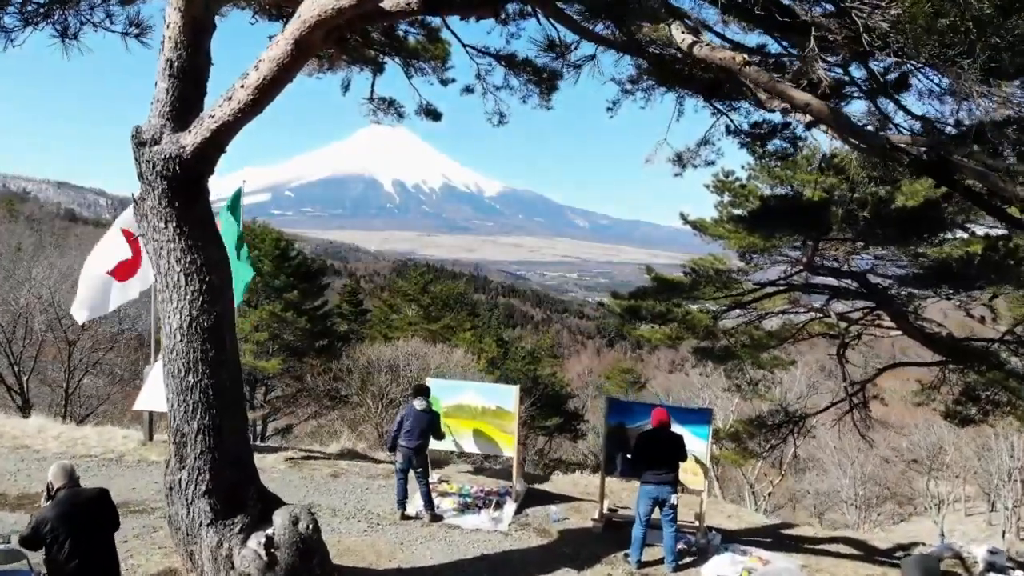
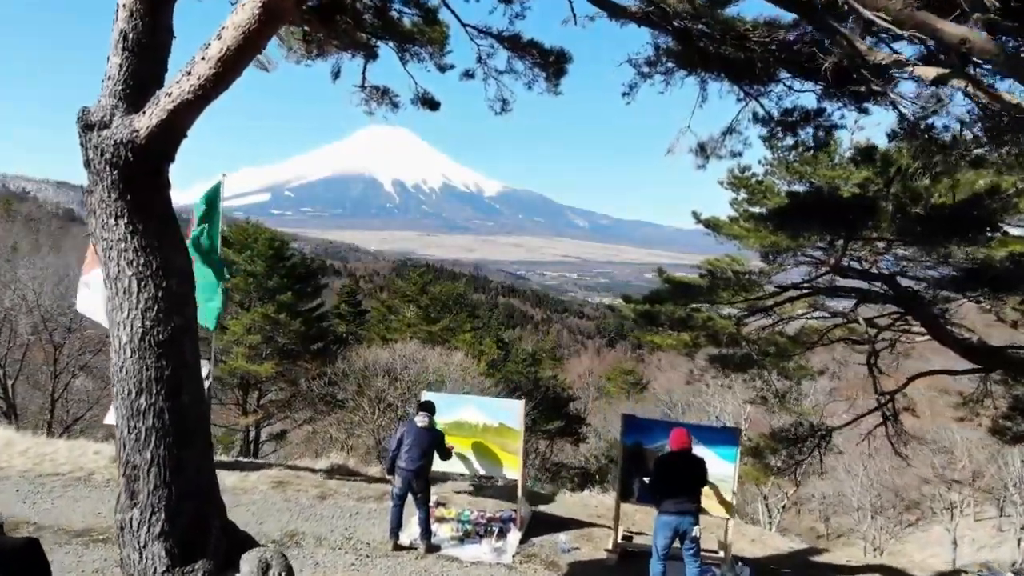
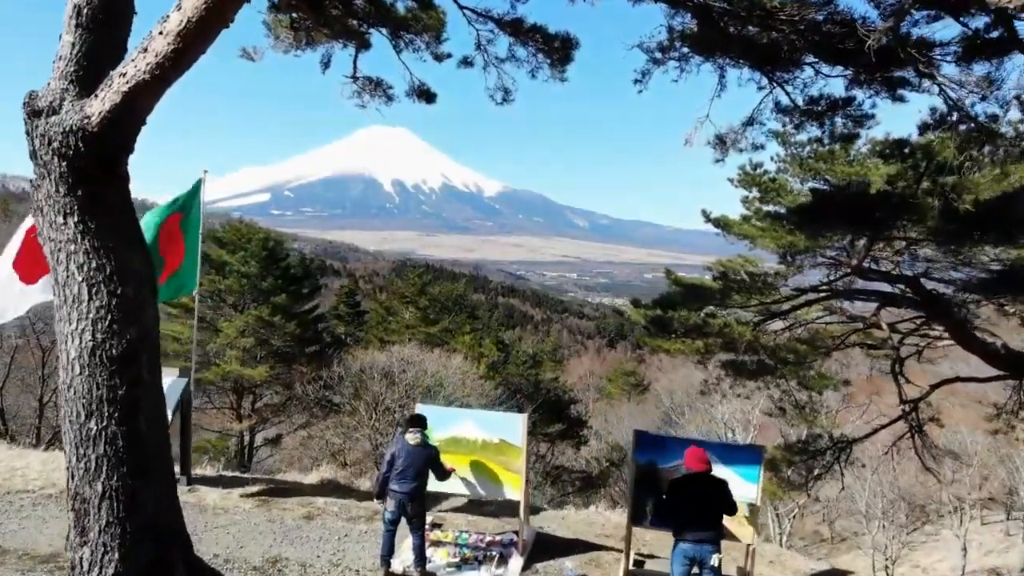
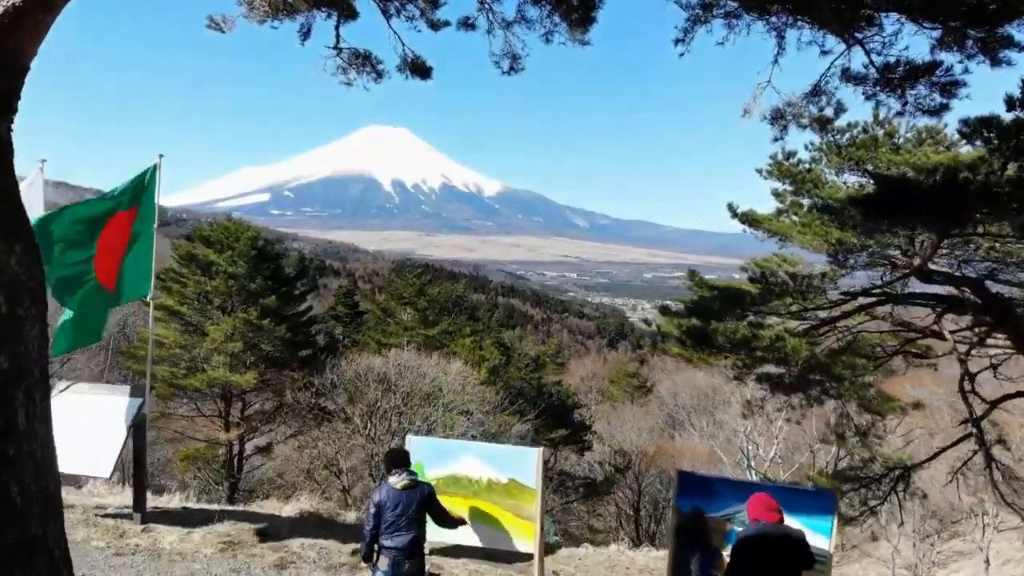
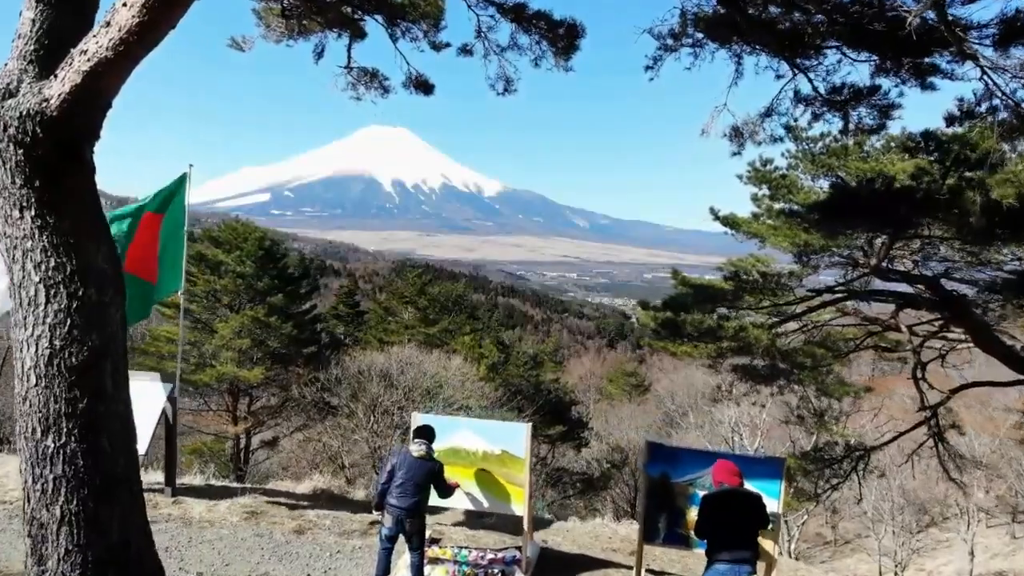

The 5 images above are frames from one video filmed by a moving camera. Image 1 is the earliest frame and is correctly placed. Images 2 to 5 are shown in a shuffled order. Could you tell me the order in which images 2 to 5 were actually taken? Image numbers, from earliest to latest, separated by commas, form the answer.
2, 3, 5, 4
